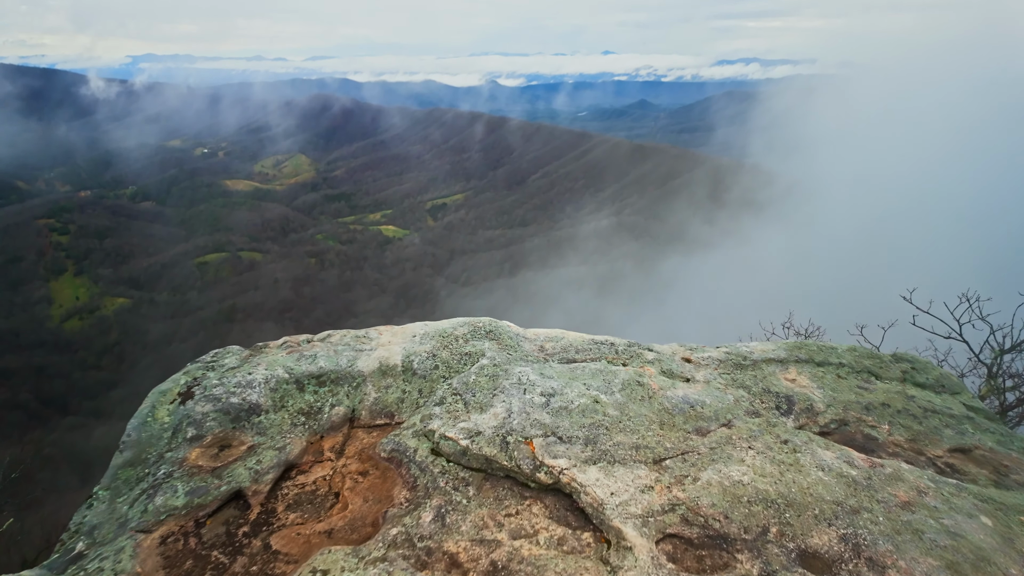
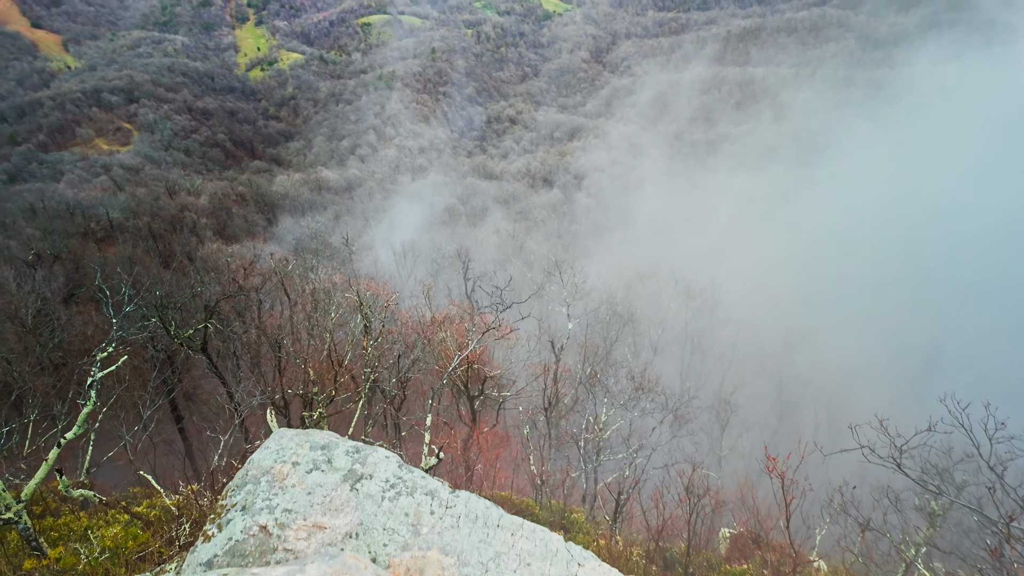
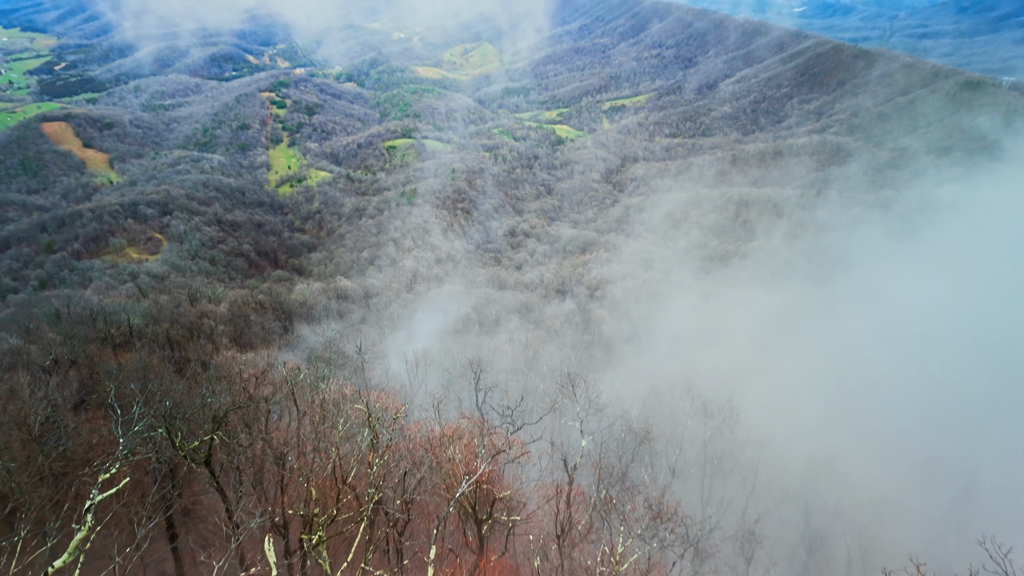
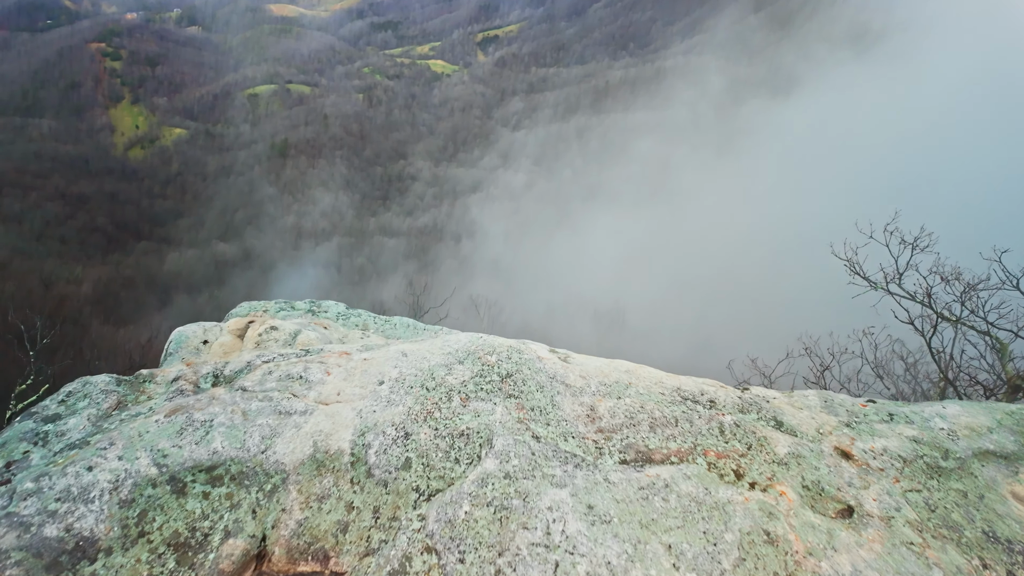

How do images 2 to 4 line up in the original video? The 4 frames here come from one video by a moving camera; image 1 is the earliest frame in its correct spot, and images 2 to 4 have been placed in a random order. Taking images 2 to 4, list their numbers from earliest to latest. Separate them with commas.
4, 2, 3
